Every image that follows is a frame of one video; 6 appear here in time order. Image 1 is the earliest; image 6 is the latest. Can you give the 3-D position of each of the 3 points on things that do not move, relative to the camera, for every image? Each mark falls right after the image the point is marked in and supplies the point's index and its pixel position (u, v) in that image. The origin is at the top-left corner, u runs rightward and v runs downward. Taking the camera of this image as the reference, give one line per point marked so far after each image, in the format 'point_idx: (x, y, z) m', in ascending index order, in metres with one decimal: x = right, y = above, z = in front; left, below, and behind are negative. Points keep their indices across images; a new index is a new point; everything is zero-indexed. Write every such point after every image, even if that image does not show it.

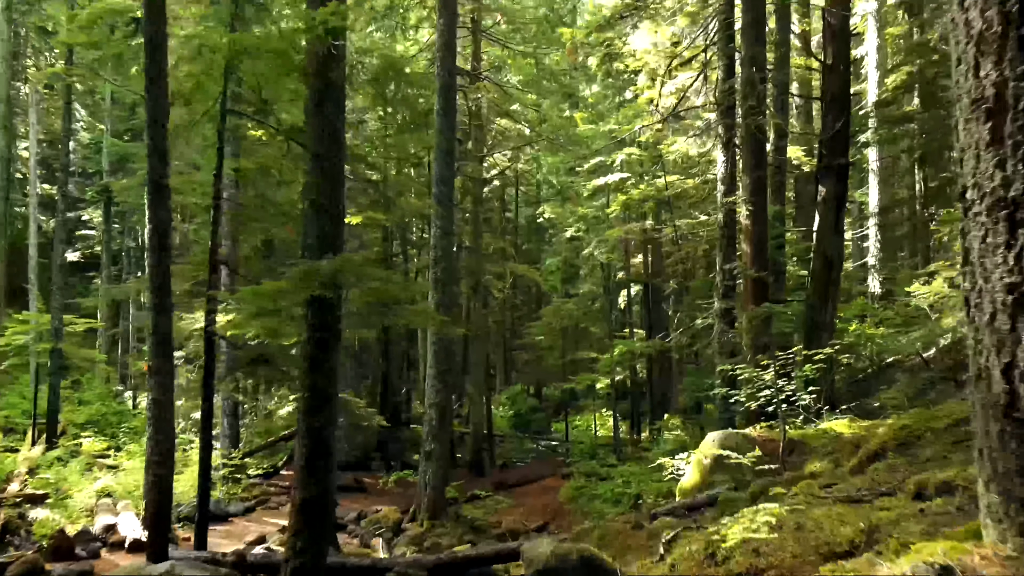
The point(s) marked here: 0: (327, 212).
0: (-1.5, +0.6, +6.3) m
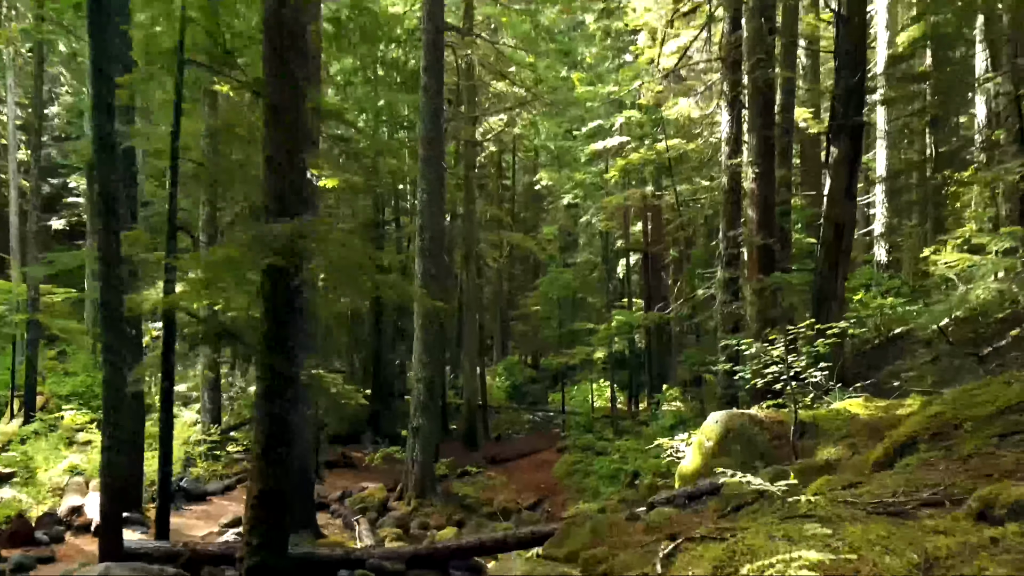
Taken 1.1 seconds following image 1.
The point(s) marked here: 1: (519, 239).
0: (-1.6, +0.8, +5.6) m
1: (+0.2, +1.2, +19.8) m
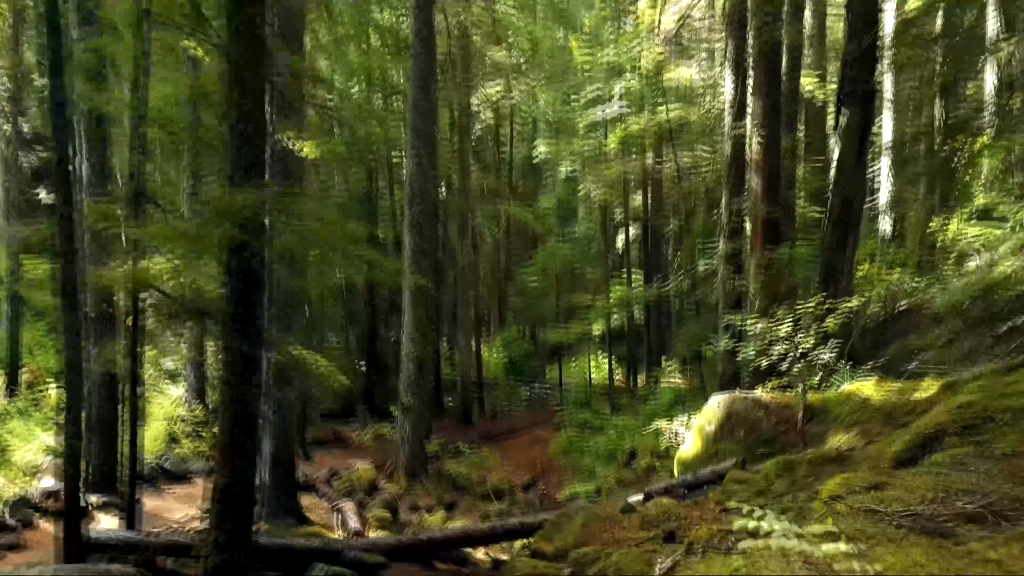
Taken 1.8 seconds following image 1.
0: (-1.7, +1.0, +5.1) m
1: (+0.1, +1.9, +19.3) m
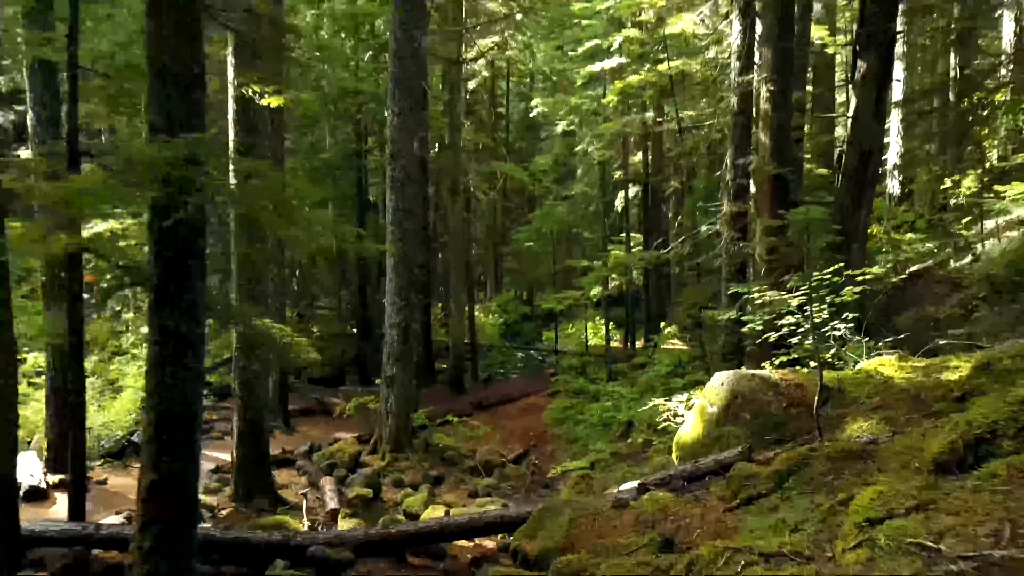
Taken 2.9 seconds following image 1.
0: (-1.8, +1.2, +4.4) m
1: (-0.1, +2.8, +18.5) m
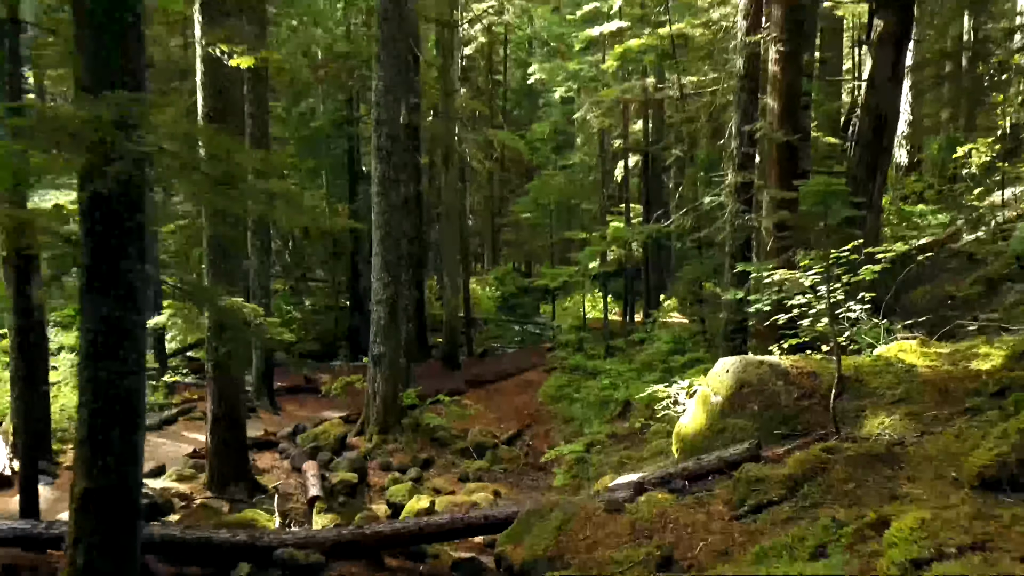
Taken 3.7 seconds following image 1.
0: (-1.9, +1.3, +3.8) m
1: (-0.2, +3.4, +17.8) m
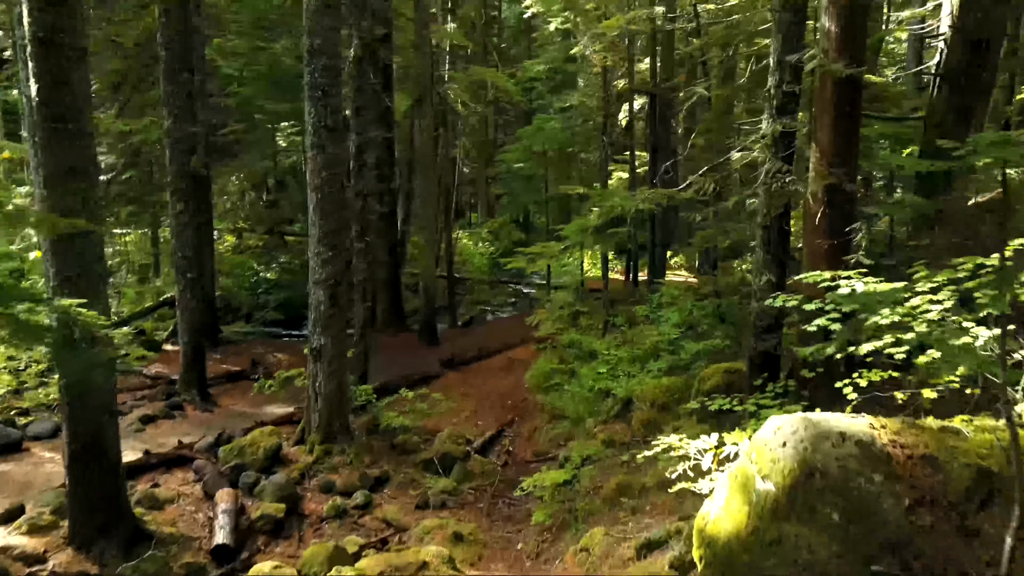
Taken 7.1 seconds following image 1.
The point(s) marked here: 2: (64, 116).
0: (-2.2, +1.0, +1.7) m
1: (-0.4, +4.1, +15.5) m
2: (-3.2, +1.2, +5.7) m
